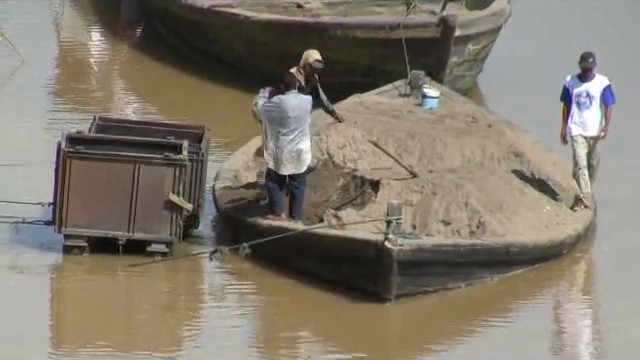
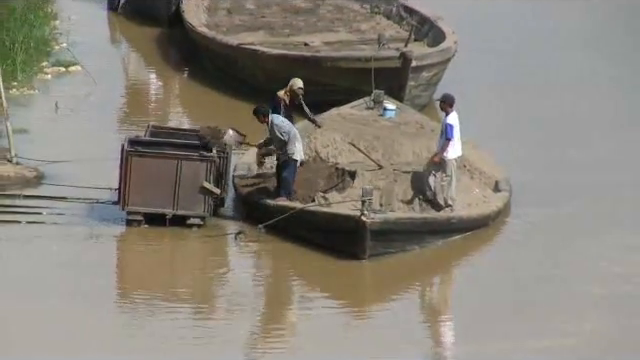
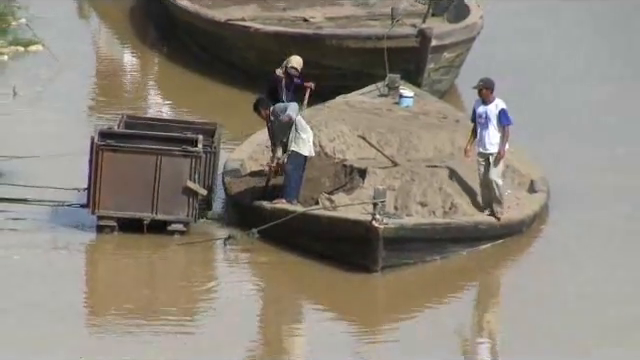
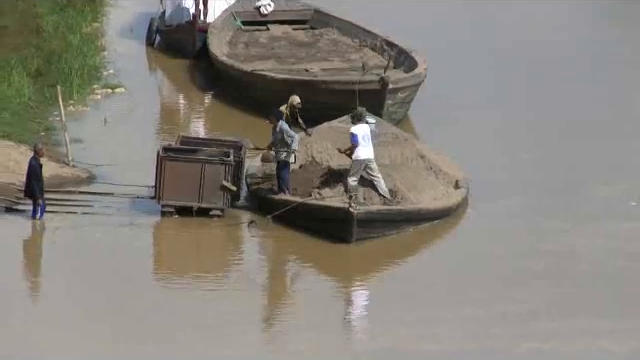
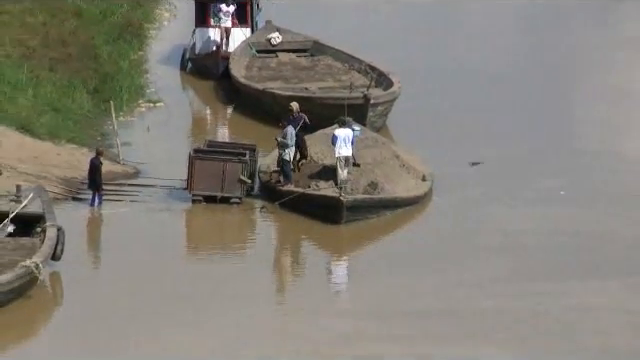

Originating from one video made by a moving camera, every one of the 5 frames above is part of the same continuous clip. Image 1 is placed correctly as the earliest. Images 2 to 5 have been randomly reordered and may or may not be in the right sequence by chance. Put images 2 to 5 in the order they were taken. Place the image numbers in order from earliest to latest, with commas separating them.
3, 2, 4, 5
